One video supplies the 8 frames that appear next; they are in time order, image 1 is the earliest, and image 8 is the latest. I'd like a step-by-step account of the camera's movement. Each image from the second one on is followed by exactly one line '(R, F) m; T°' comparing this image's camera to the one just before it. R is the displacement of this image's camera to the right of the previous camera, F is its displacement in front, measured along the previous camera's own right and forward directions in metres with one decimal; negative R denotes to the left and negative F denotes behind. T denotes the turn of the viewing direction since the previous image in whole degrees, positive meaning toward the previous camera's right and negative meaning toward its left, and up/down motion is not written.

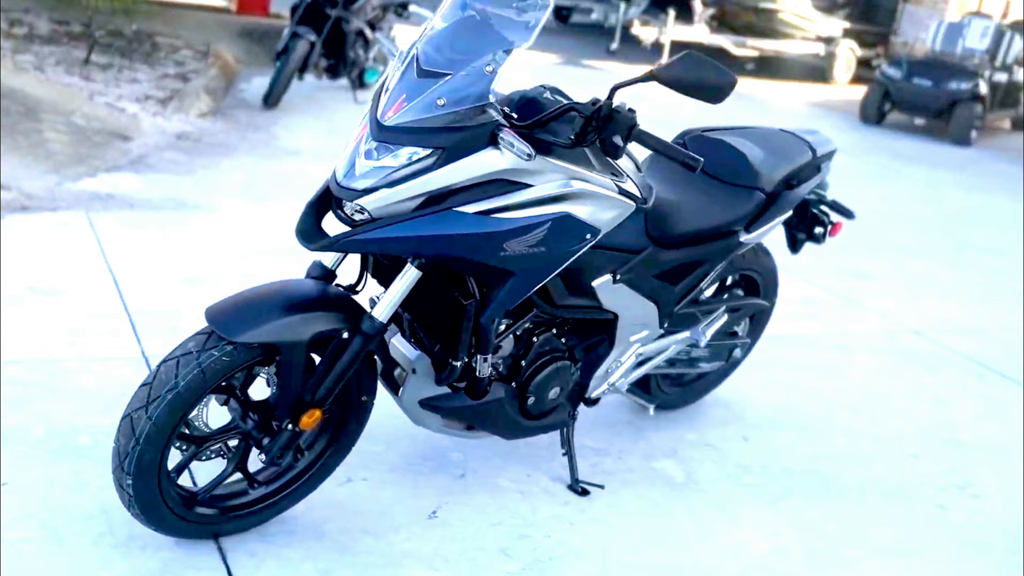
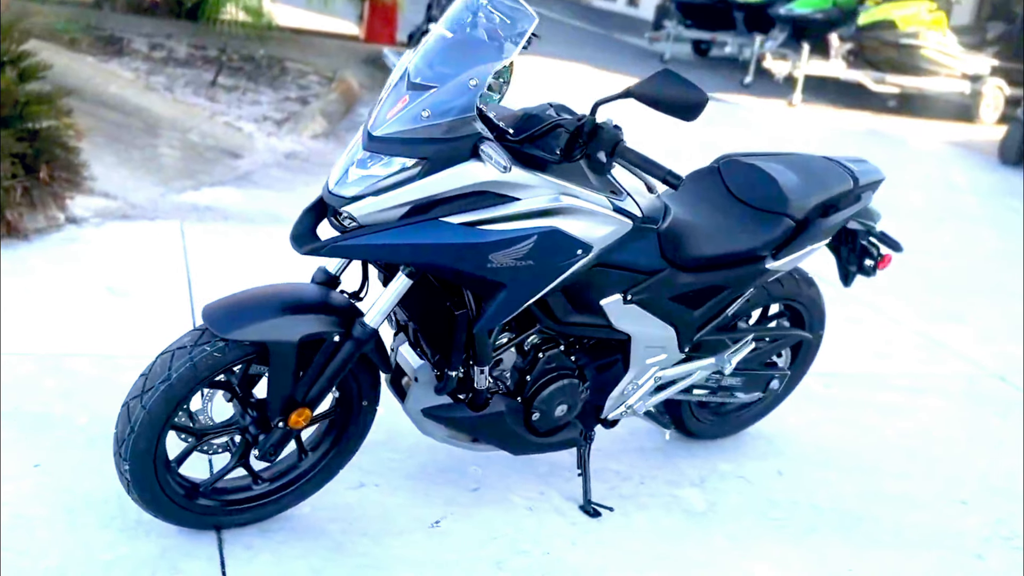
(+0.4, 0.0) m; -8°
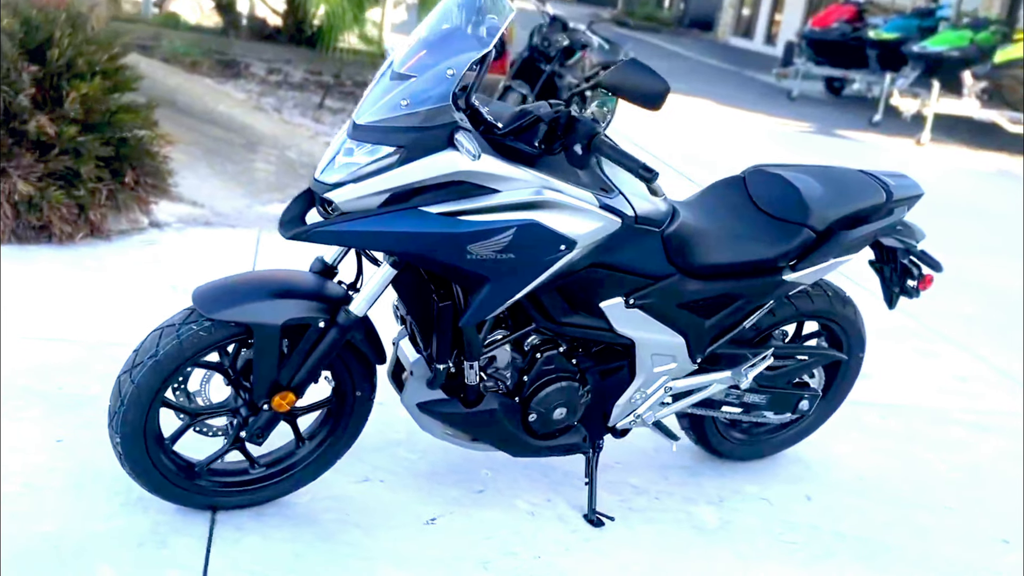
(+0.3, 0.0) m; -7°
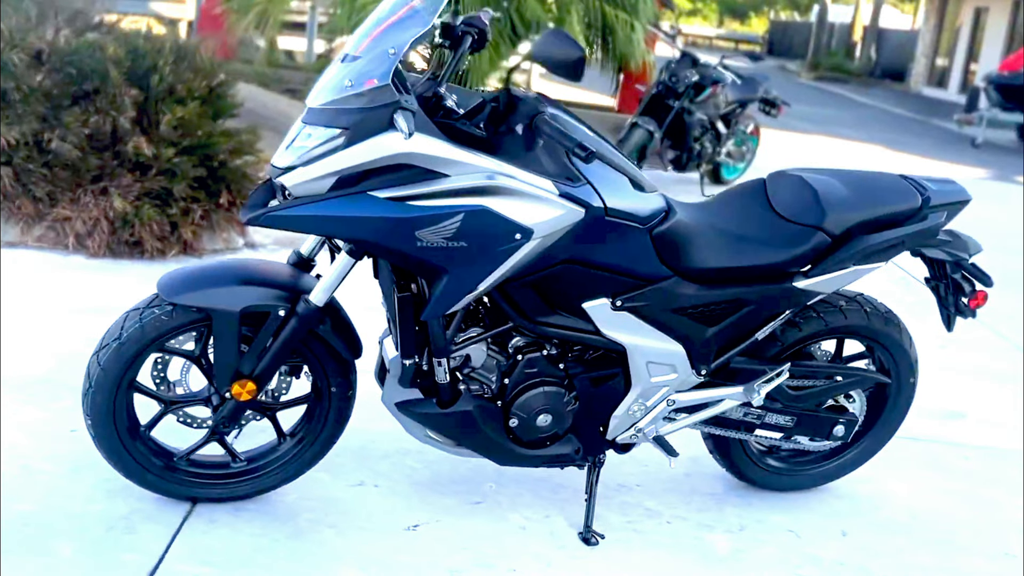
(+0.5, +0.1) m; -10°
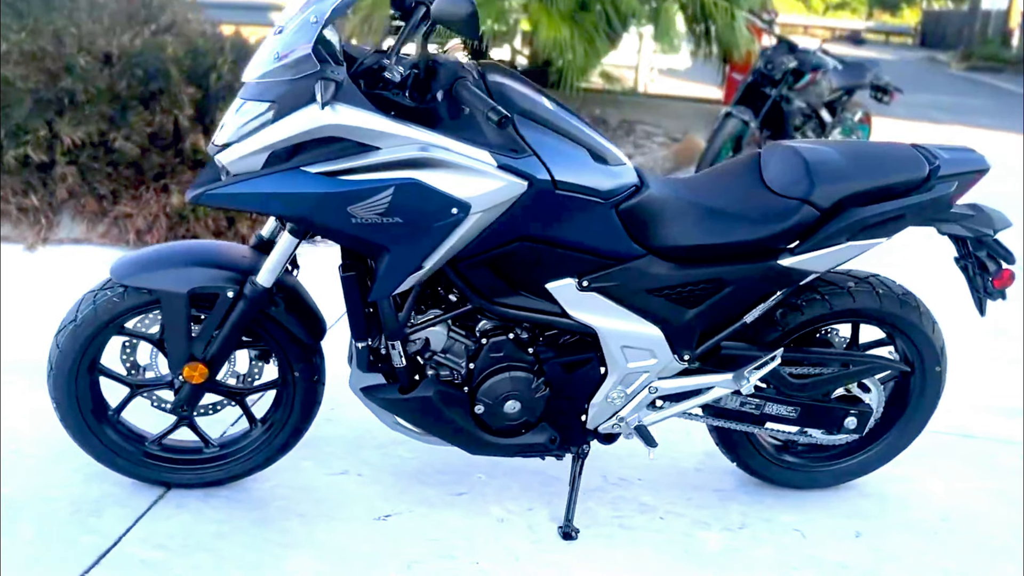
(+0.4, +0.1) m; -8°
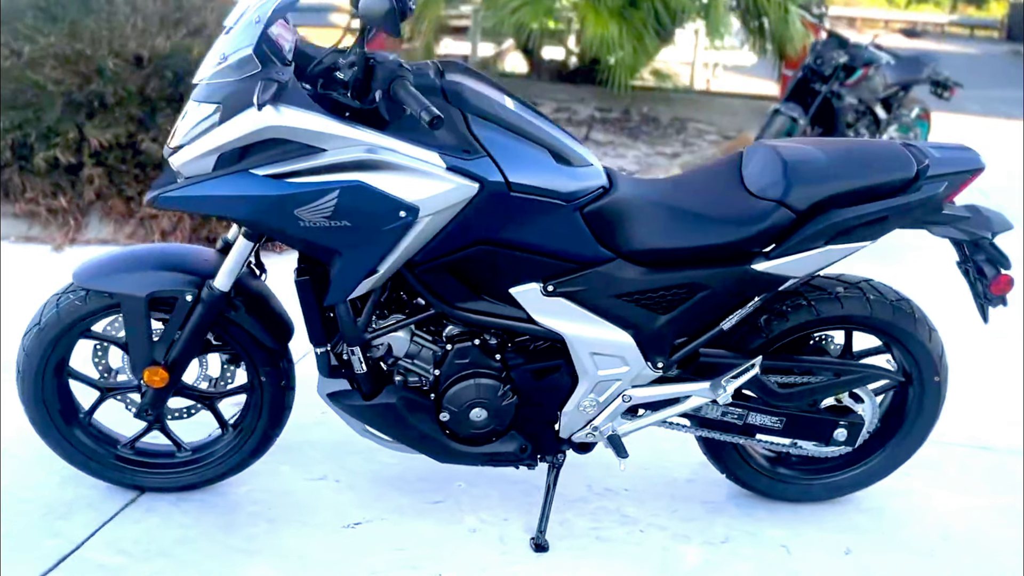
(+0.3, +0.1) m; -4°
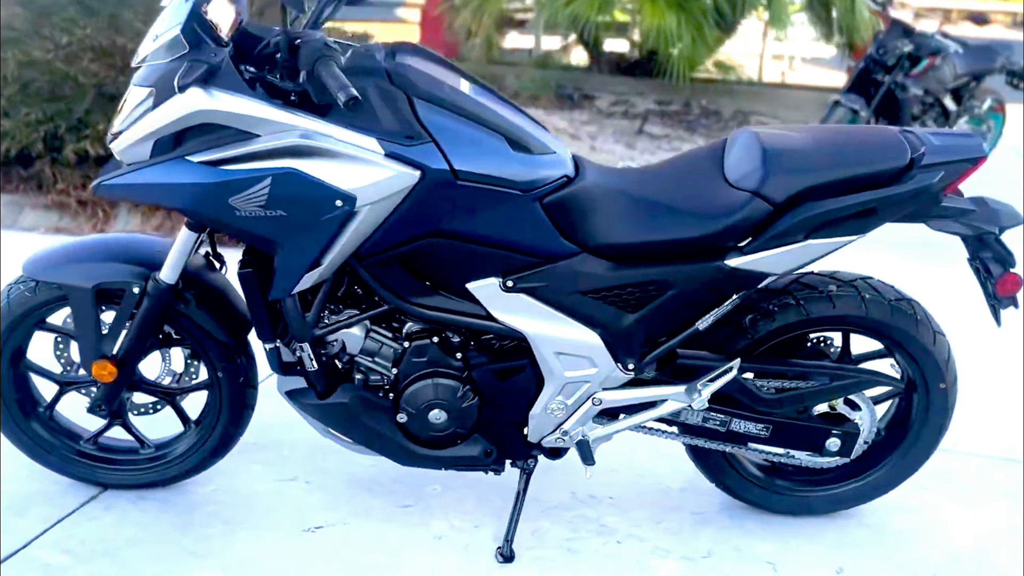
(+0.3, +0.2) m; -4°
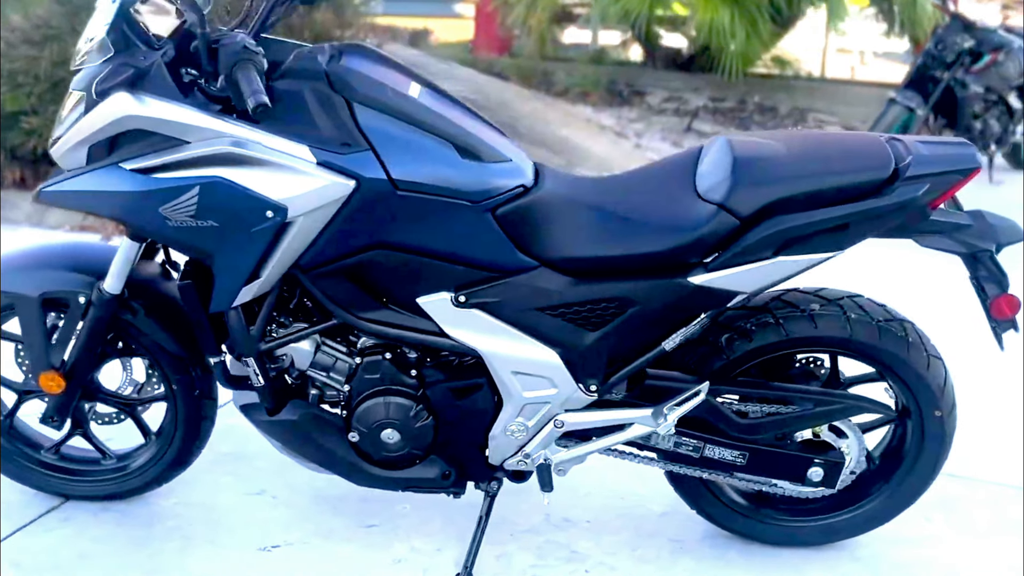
(+0.2, +0.1) m; -4°
